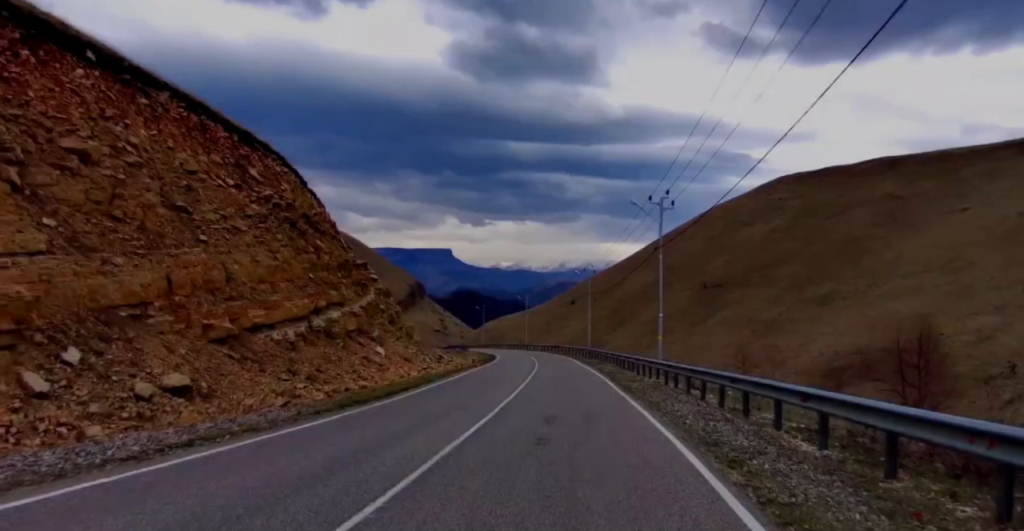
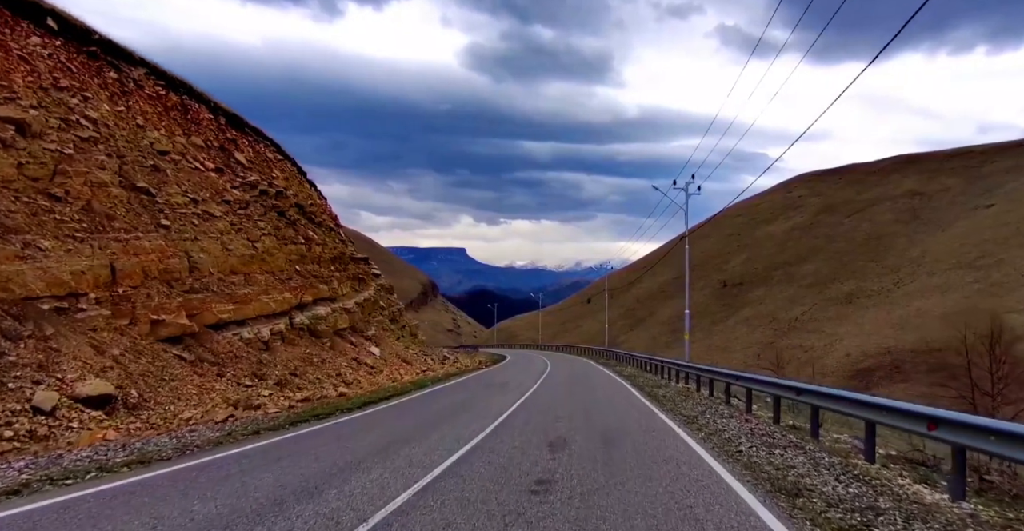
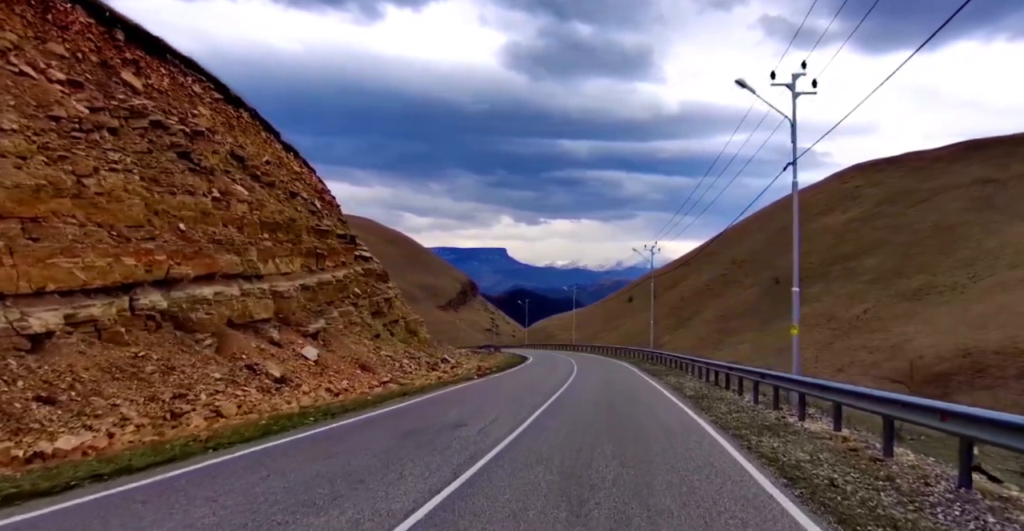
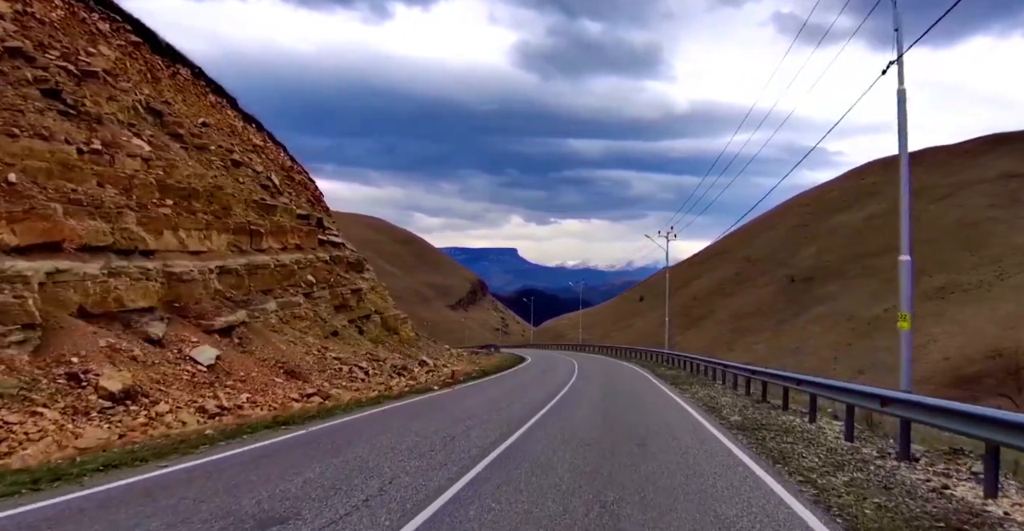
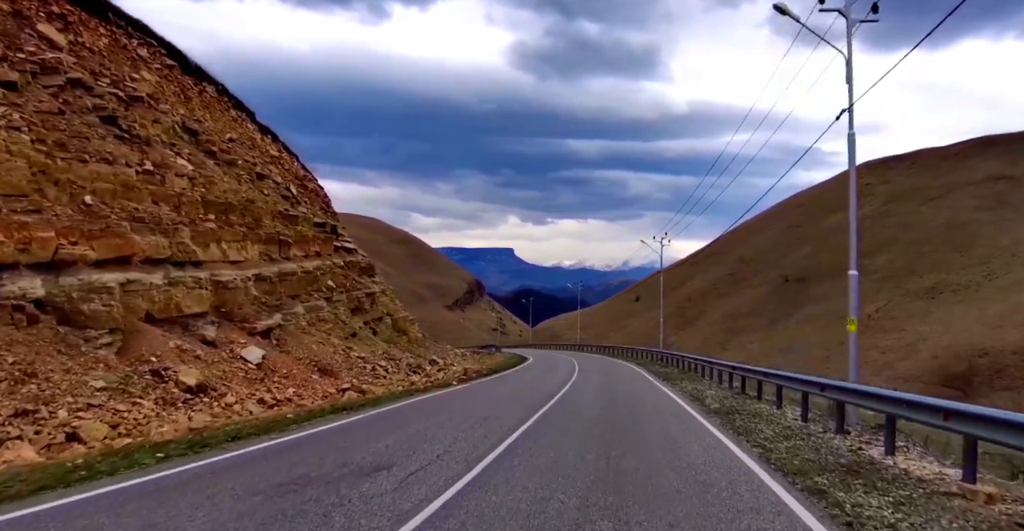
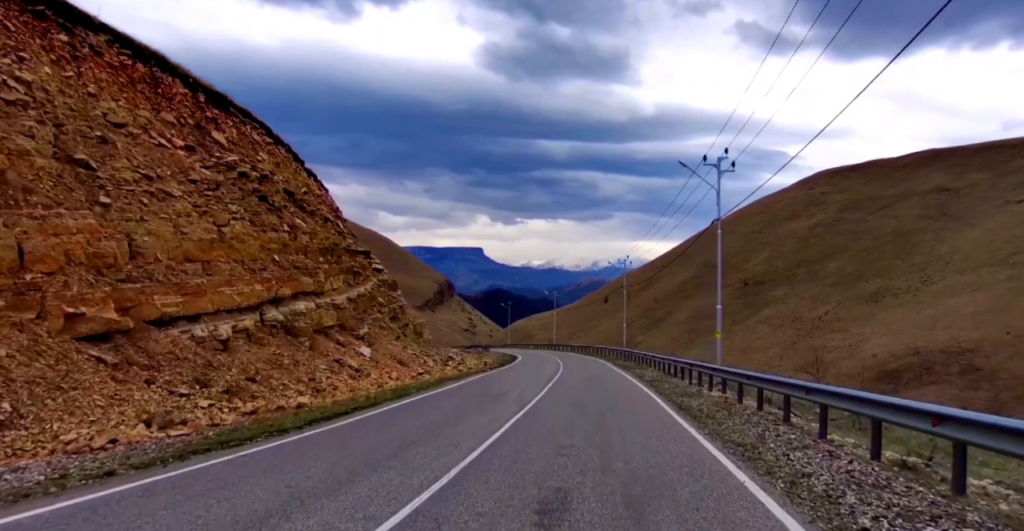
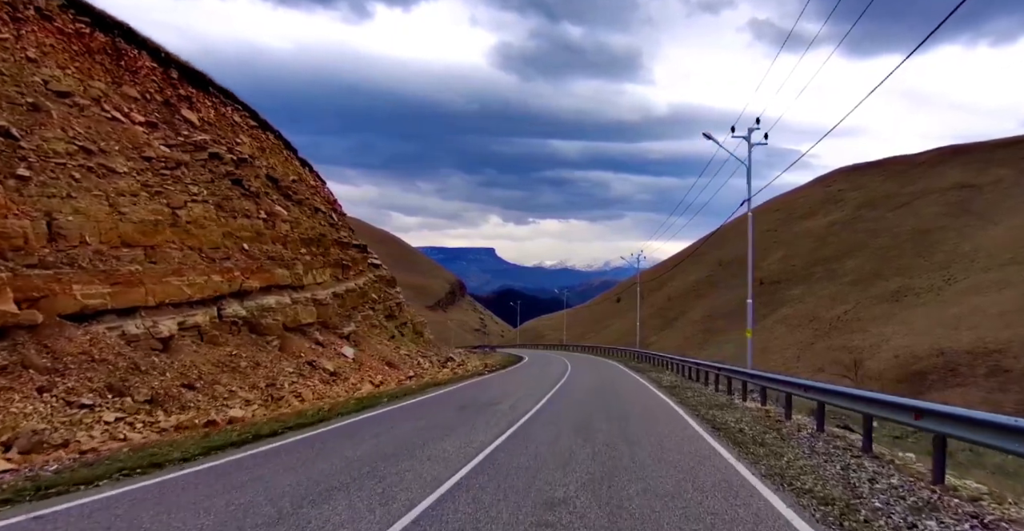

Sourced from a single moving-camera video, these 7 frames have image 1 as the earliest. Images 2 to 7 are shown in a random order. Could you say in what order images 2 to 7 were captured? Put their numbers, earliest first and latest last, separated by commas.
2, 6, 7, 3, 5, 4
